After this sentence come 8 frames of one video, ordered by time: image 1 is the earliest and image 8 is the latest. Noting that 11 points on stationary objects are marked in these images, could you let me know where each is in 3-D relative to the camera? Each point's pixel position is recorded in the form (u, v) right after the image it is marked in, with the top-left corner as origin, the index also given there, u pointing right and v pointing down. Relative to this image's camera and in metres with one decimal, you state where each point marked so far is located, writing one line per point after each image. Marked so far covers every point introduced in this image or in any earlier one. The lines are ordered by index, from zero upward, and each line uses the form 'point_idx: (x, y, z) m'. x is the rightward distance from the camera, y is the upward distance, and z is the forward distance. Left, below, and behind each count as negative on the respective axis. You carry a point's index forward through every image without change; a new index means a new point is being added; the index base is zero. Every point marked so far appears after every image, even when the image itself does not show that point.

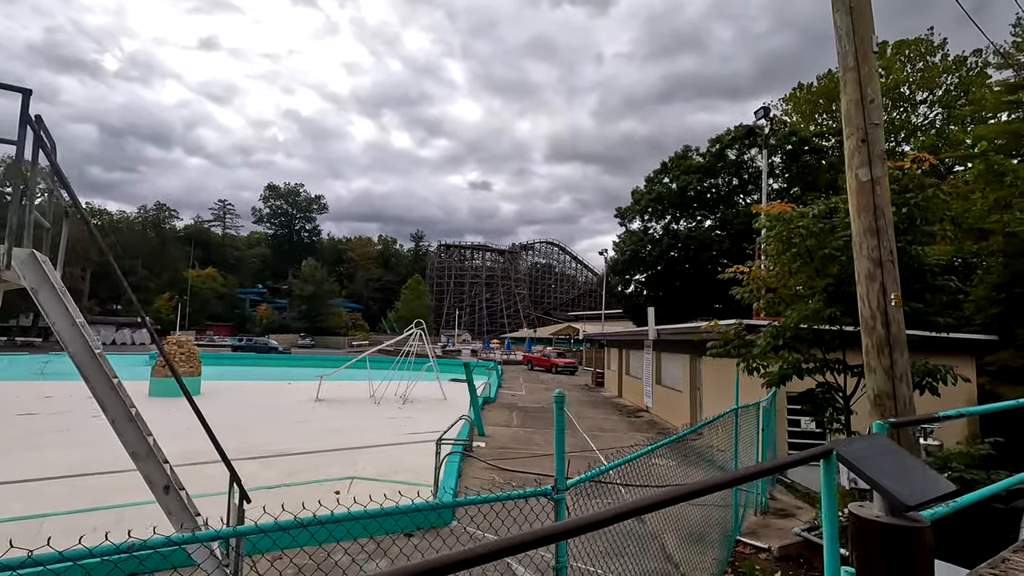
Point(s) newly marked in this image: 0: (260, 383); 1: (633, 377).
0: (-8.8, -3.4, +18.4) m
1: (+3.2, -2.4, +14.2) m
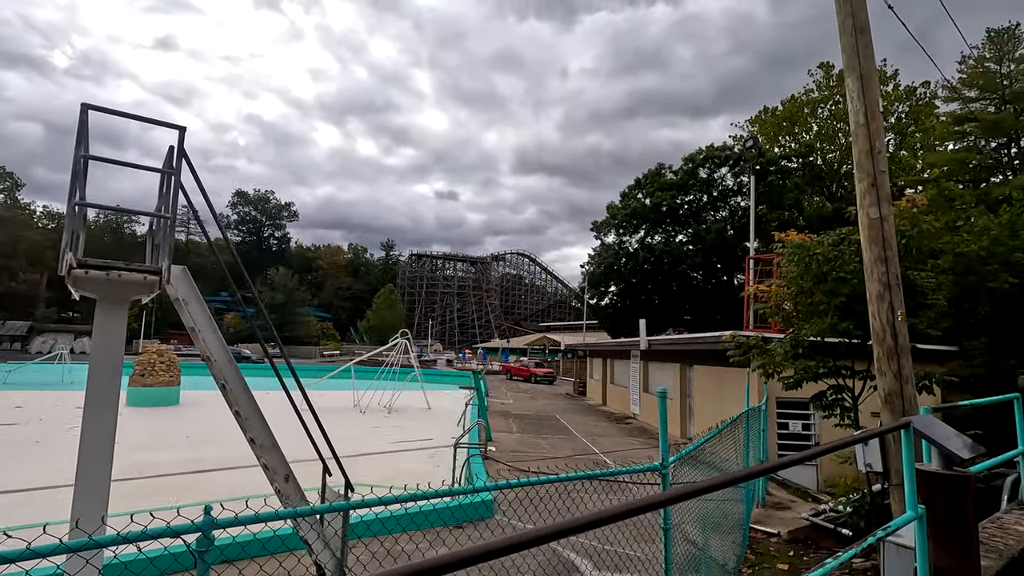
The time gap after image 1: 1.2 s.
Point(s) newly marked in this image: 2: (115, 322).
0: (-9.3, -3.7, +18.2) m
1: (+2.9, -2.7, +14.8) m
2: (-2.1, -0.2, +2.9) m
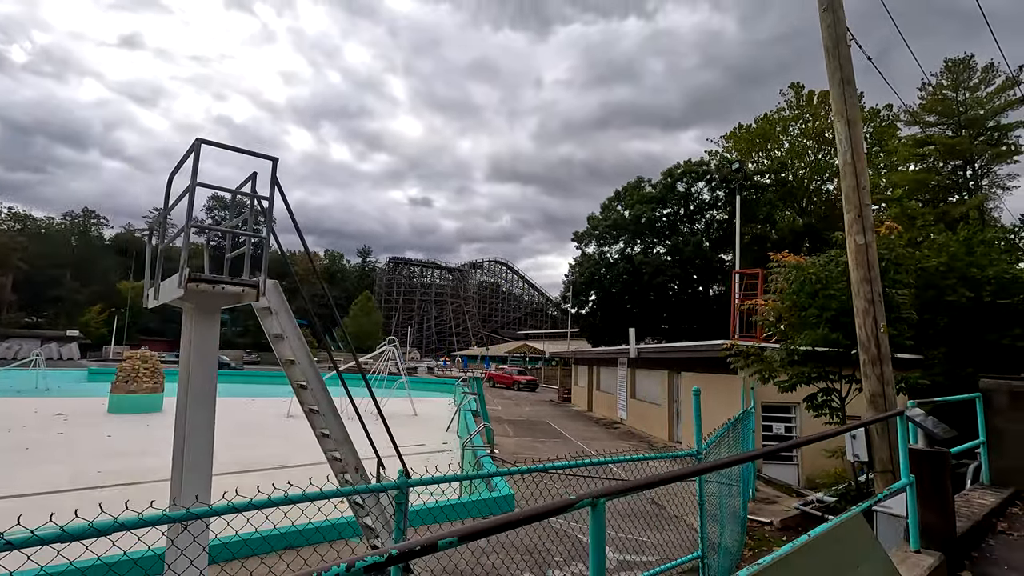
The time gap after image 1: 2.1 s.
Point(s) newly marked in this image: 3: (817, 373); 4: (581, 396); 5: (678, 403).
0: (-9.8, -3.9, +18.2) m
1: (+2.6, -3.0, +15.3) m
2: (-1.8, -0.2, +3.2) m
3: (+2.5, -0.7, +4.4) m
4: (+2.3, -3.6, +17.6) m
5: (+3.3, -2.3, +10.6) m
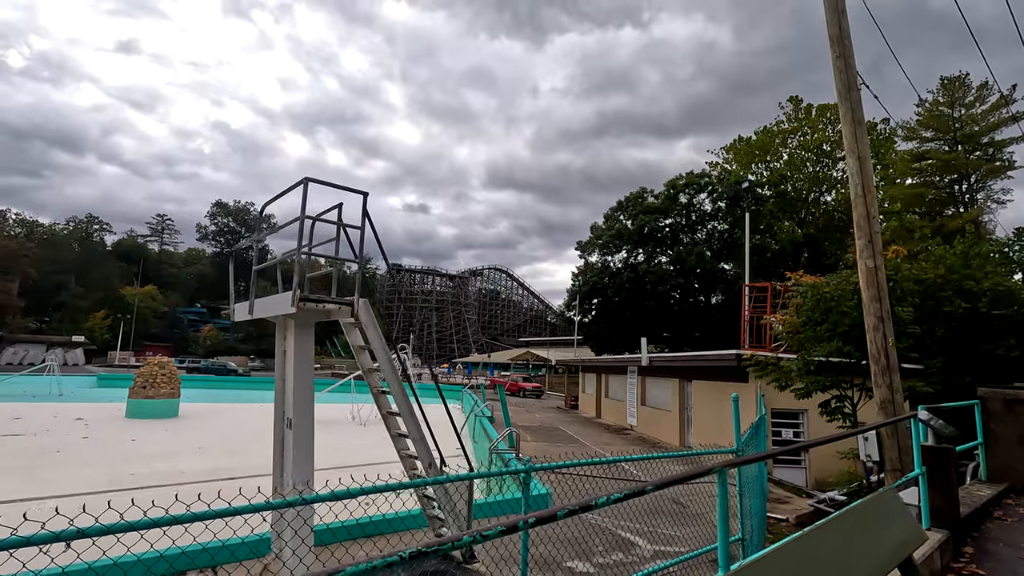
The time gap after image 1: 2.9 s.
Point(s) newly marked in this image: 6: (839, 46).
0: (-9.5, -4.2, +18.5) m
1: (+2.9, -3.3, +15.7) m
2: (-1.4, -0.4, +3.7) m
3: (+2.9, -0.9, +4.9) m
4: (+2.6, -3.9, +18.1) m
5: (+3.6, -2.5, +11.0) m
6: (+2.9, +2.2, +4.8) m
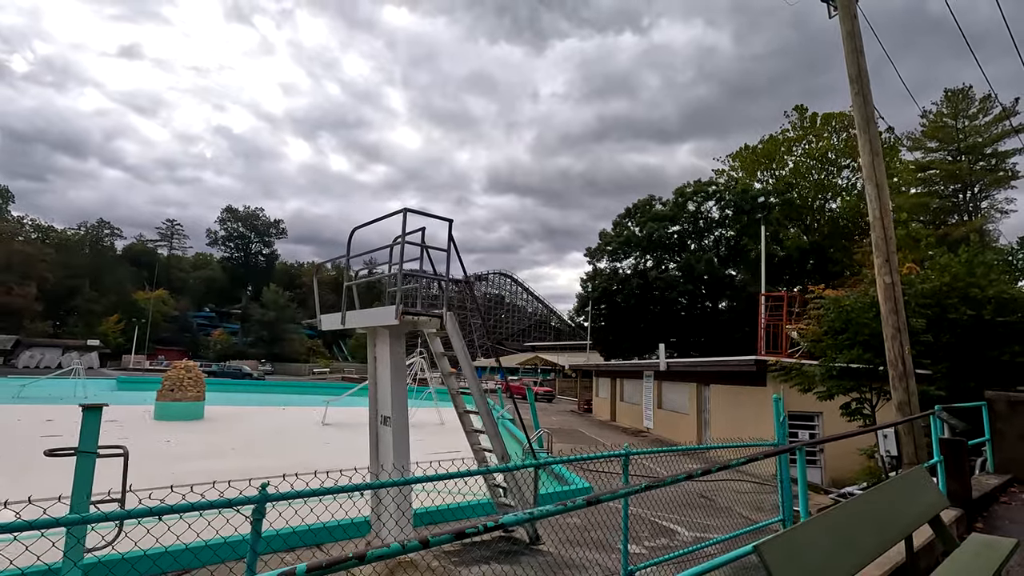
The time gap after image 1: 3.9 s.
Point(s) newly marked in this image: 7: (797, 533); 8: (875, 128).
0: (-8.9, -4.4, +19.1) m
1: (+3.5, -3.5, +16.2) m
2: (-0.9, -0.5, +4.2) m
3: (+3.4, -1.0, +5.4) m
4: (+3.1, -4.1, +18.5) m
5: (+4.2, -2.7, +11.5) m
6: (+3.4, +2.0, +5.3) m
7: (+0.9, -0.7, +1.7) m
8: (+3.5, +1.5, +5.2) m
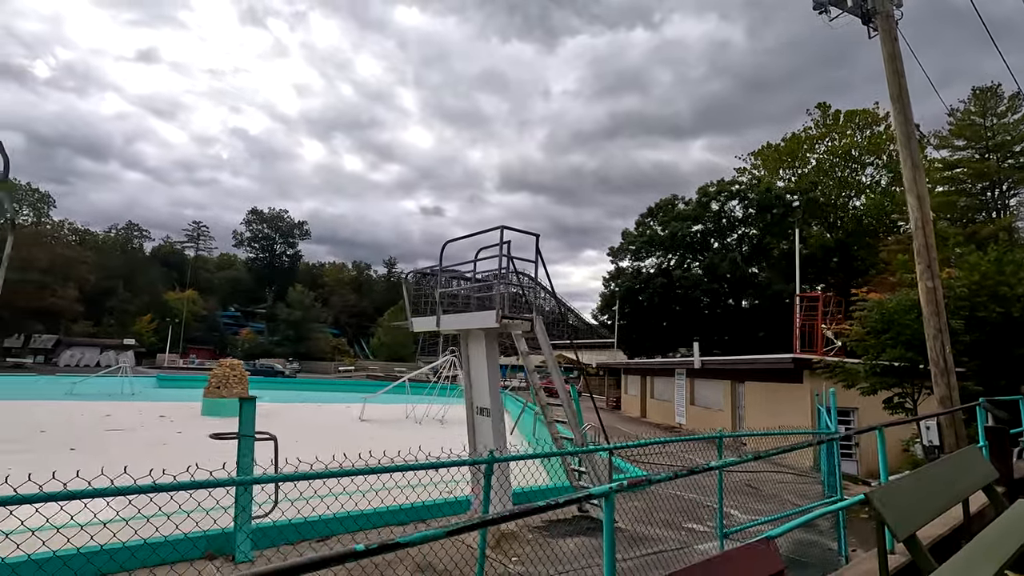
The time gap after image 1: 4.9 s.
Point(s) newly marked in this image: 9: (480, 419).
0: (-7.8, -4.5, +19.8) m
1: (+4.6, -3.5, +16.7) m
2: (-0.2, -0.5, +4.8) m
3: (+4.2, -1.0, +5.8) m
4: (+4.3, -4.1, +19.0) m
5: (+5.1, -2.7, +11.9) m
6: (+4.2, +2.0, +5.8) m
7: (+1.6, -0.8, +2.2) m
8: (+4.2, +1.5, +5.6) m
9: (-0.3, -1.1, +4.7) m
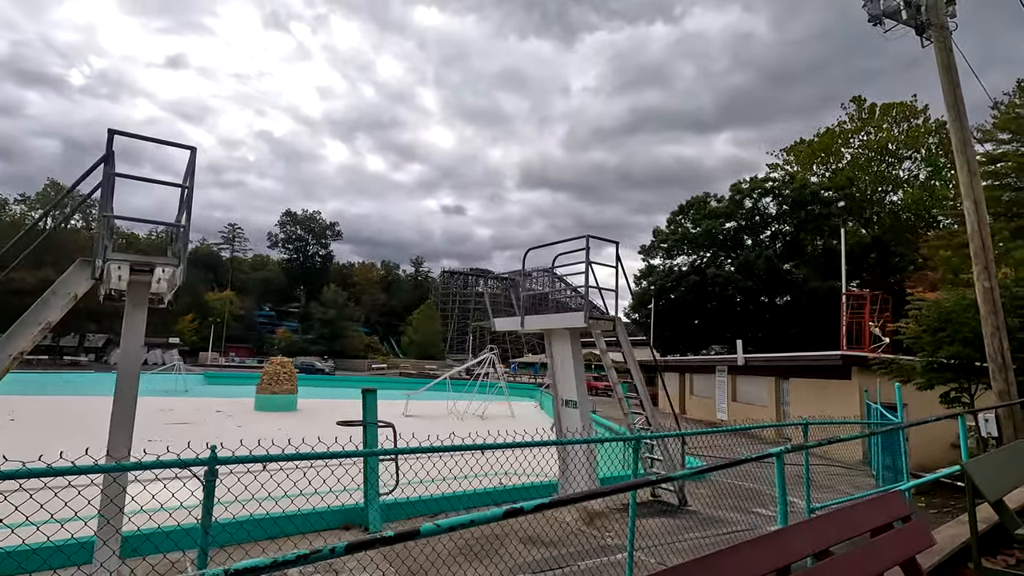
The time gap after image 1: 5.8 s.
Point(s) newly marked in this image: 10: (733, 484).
0: (-6.3, -4.5, +20.6) m
1: (+5.9, -3.5, +16.9) m
2: (+0.6, -0.6, +5.2) m
3: (+5.0, -1.0, +6.1) m
4: (+5.7, -4.1, +19.3) m
5: (+6.2, -2.7, +12.2) m
6: (+5.0, +2.0, +6.0) m
7: (+2.3, -0.8, +2.6) m
8: (+5.1, +1.5, +5.9) m
9: (+0.5, -1.2, +5.2) m
10: (+2.7, -2.4, +6.6) m
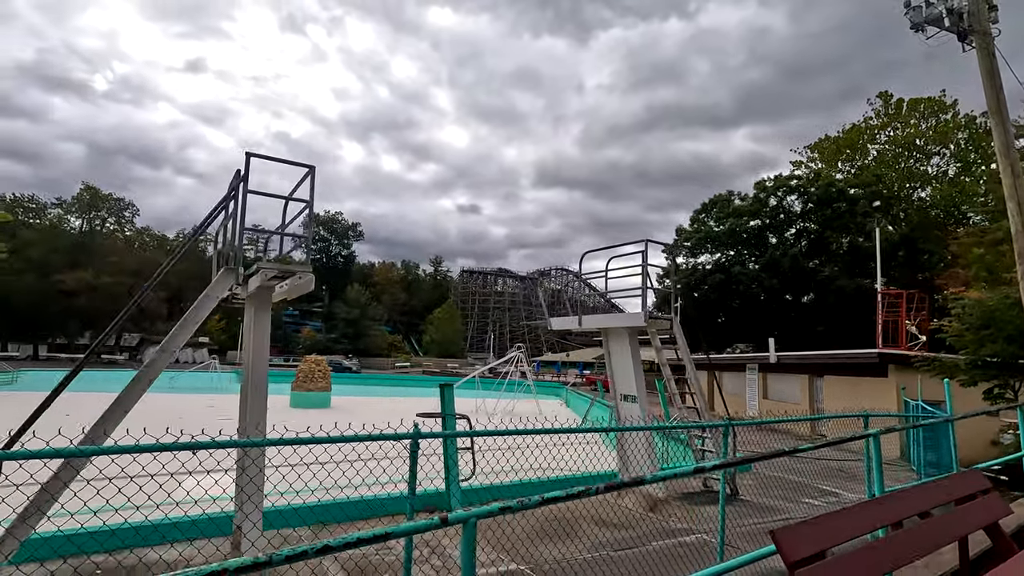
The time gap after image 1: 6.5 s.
0: (-5.2, -4.5, +21.2) m
1: (+6.9, -3.4, +17.1) m
2: (+1.2, -0.6, +5.5) m
3: (+5.7, -1.0, +6.3) m
4: (+6.8, -4.0, +19.4) m
5: (+7.1, -2.6, +12.3) m
6: (+5.6, +2.0, +6.2) m
7: (+2.8, -0.8, +2.8) m
8: (+5.7, +1.5, +6.1) m
9: (+1.2, -1.2, +5.5) m
10: (+3.4, -2.4, +6.9) m
